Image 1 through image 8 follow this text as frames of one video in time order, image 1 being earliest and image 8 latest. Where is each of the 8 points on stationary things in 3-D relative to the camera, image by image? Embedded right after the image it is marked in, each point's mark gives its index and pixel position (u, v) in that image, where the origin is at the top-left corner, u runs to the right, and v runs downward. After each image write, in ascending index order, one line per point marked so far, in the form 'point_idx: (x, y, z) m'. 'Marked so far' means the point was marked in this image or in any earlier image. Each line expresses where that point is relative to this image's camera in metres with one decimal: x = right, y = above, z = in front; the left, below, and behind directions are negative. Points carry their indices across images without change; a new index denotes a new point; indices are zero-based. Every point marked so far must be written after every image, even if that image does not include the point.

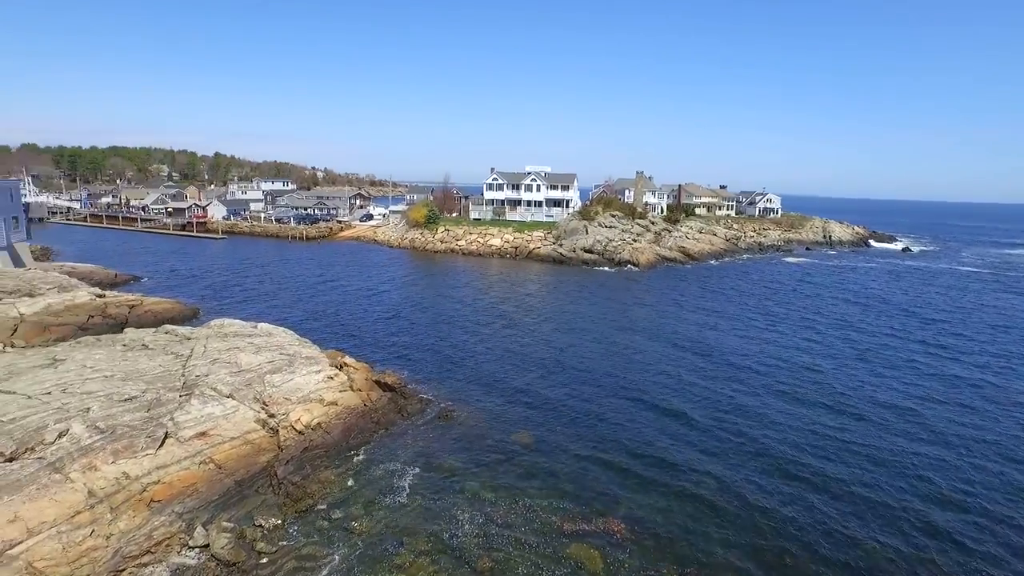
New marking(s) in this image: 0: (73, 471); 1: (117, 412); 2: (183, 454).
0: (-10.1, -4.2, +16.2) m
1: (-10.4, -3.3, +18.7) m
2: (-8.5, -4.3, +18.2) m
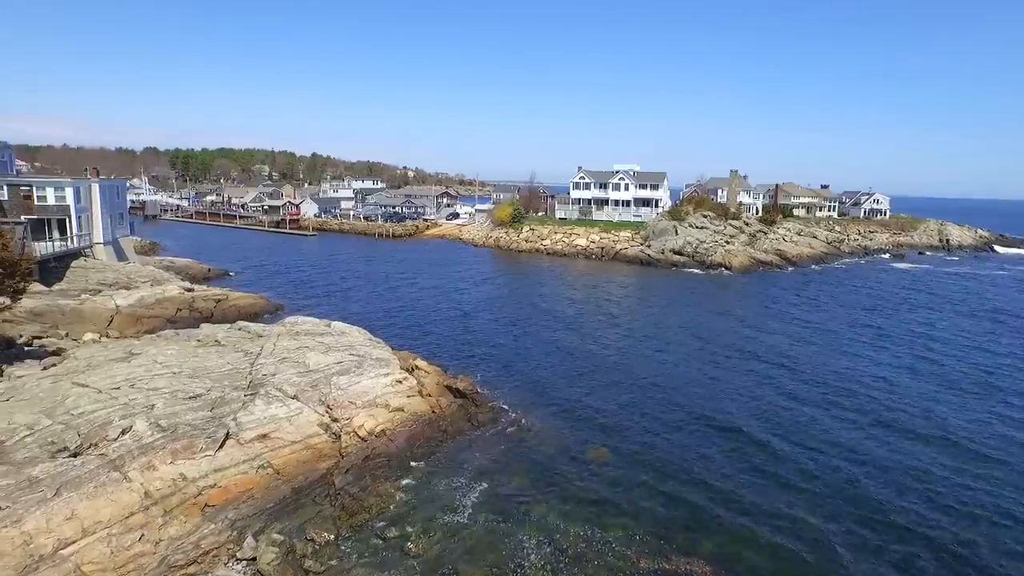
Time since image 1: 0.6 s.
0: (-8.6, -4.1, +15.9) m
1: (-8.6, -3.2, +18.3) m
2: (-6.7, -4.2, +17.6) m
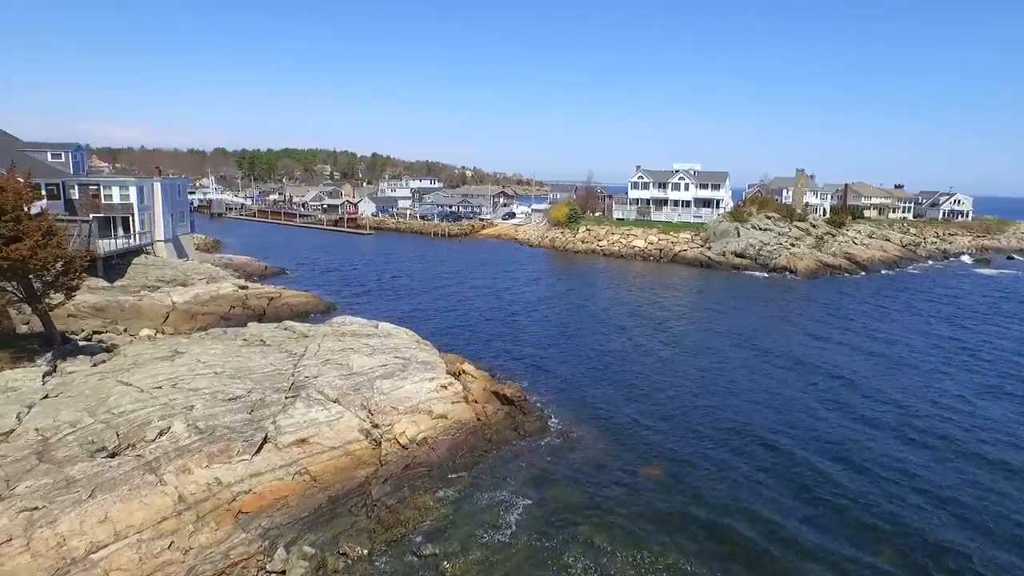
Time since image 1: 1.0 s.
0: (-7.6, -4.1, +15.5) m
1: (-7.5, -3.1, +18.0) m
2: (-5.7, -4.2, +17.1) m
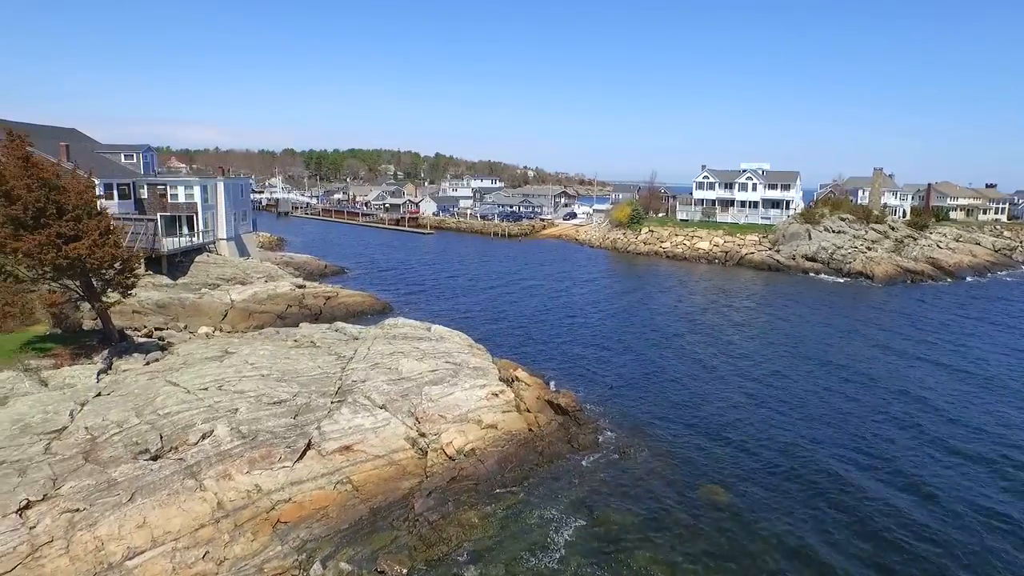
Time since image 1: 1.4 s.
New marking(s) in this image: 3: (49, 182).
0: (-6.6, -4.1, +15.1) m
1: (-6.2, -3.2, +17.6) m
2: (-4.5, -4.3, +16.6) m
3: (-12.5, +2.8, +19.1) m
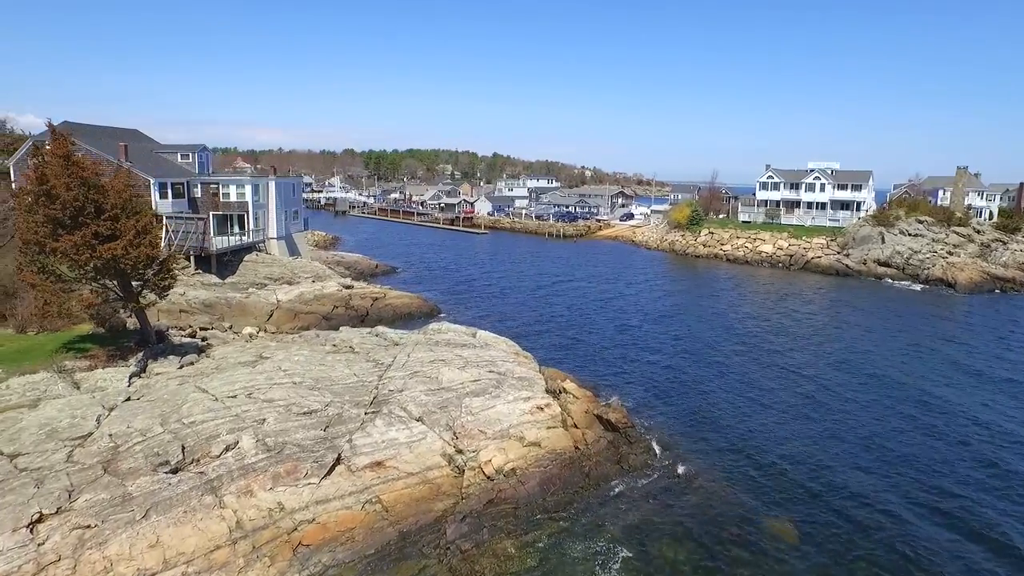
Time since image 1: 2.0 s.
0: (-5.7, -4.2, +14.2) m
1: (-5.2, -3.3, +16.6) m
2: (-3.6, -4.4, +15.5) m
3: (-11.2, +2.8, +18.6) m
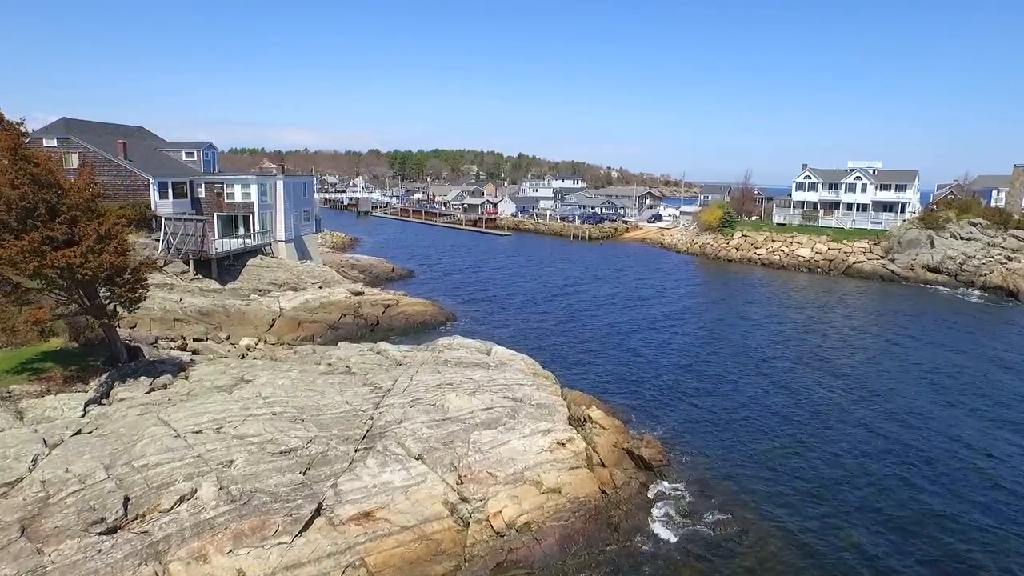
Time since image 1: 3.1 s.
0: (-5.6, -4.5, +11.6) m
1: (-4.9, -3.6, +14.0) m
2: (-3.3, -4.7, +12.8) m
3: (-10.9, +2.5, +16.2) m
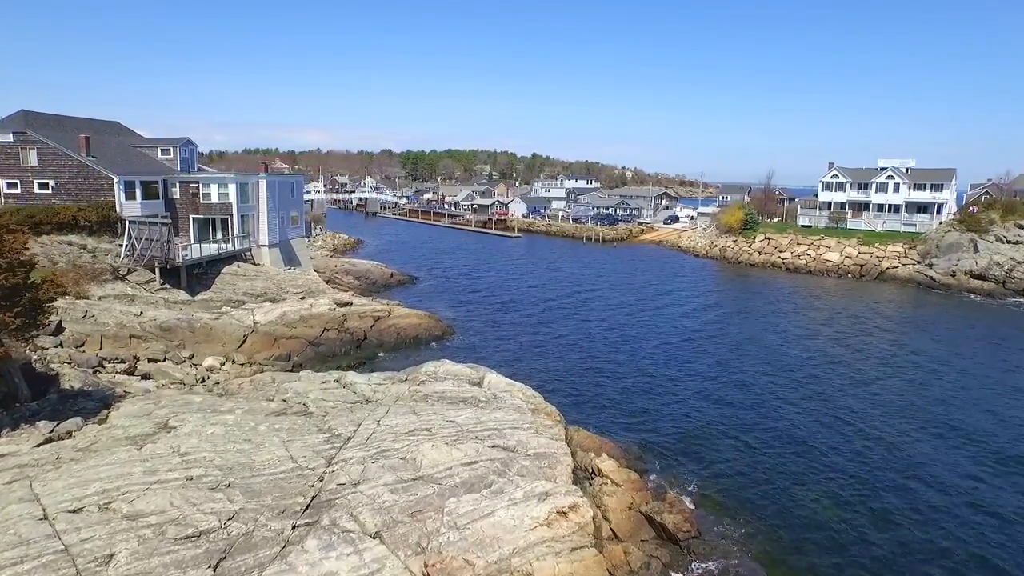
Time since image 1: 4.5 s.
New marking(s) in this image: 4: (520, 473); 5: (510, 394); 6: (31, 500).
0: (-5.9, -5.0, +8.0) m
1: (-5.2, -4.1, +10.4) m
2: (-3.7, -5.2, +9.2) m
3: (-11.1, +2.0, +12.8) m
4: (+0.1, -3.7, +14.4) m
5: (-0.1, -2.8, +18.8) m
6: (-7.6, -3.4, +11.5) m
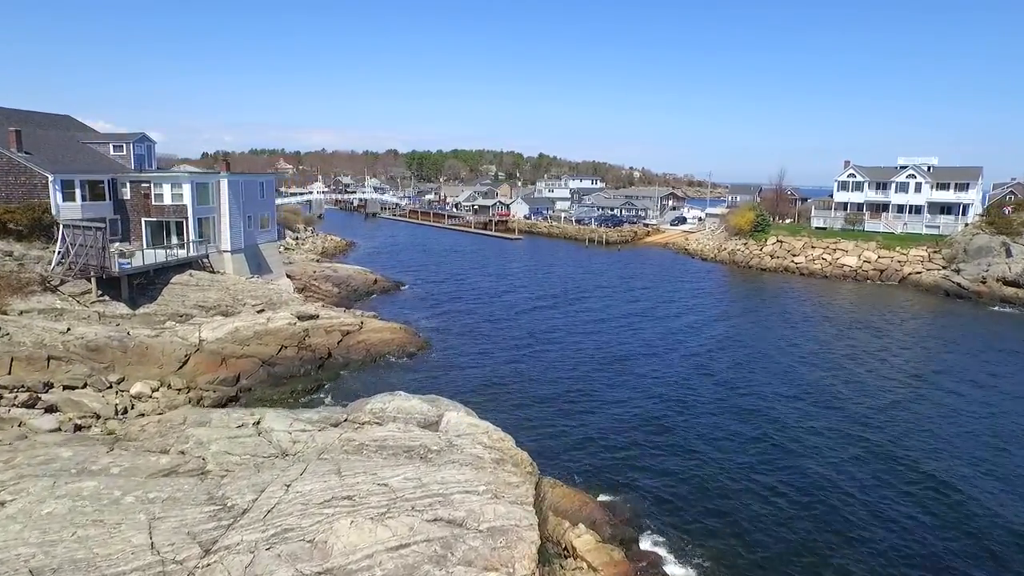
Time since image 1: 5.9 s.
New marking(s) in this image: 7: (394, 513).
0: (-6.9, -5.4, +4.6) m
1: (-6.1, -4.5, +7.0) m
2: (-4.6, -5.7, +5.7) m
3: (-12.0, +1.6, +9.4) m
4: (-0.8, -4.2, +10.9) m
5: (-0.9, -3.3, +15.4) m
6: (-8.6, -3.8, +8.1) m
7: (-2.0, -3.7, +11.8) m
